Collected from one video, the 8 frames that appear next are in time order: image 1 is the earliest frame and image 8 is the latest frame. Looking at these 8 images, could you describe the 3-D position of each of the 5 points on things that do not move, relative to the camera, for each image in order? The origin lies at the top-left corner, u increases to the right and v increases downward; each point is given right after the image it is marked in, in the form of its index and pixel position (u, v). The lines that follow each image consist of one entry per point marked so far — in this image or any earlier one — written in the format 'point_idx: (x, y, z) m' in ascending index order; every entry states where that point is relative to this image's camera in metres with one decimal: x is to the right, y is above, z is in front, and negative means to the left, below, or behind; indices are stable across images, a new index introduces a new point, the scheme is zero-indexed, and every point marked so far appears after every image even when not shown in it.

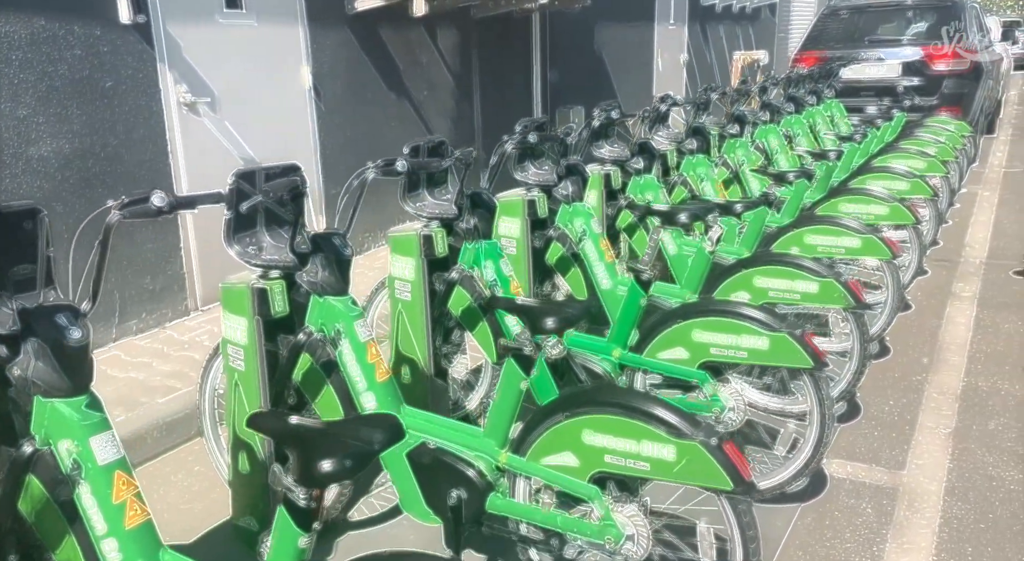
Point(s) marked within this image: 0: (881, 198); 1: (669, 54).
0: (+2.2, +0.5, +4.8) m
1: (+2.1, +3.1, +11.0) m
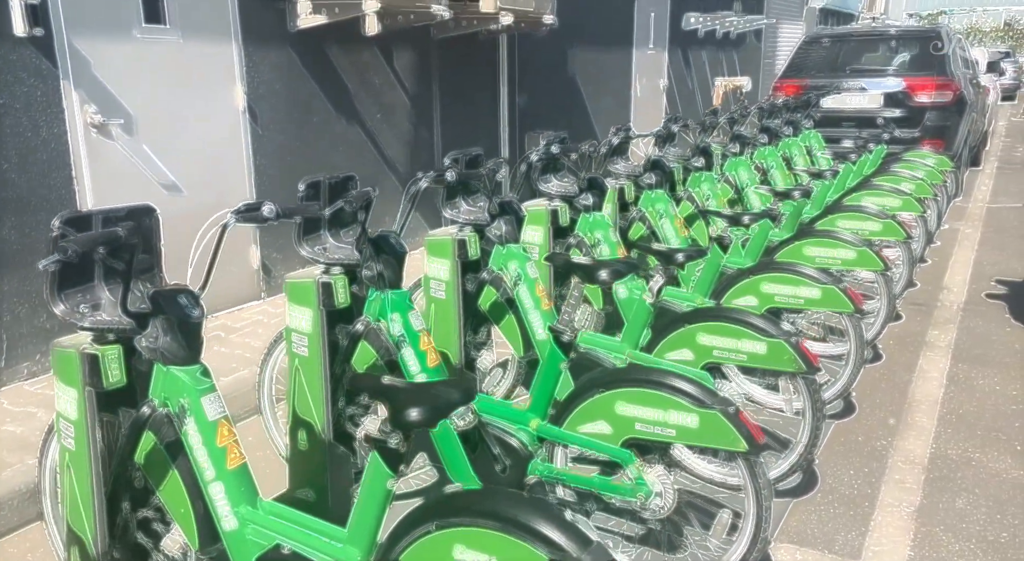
0: (+1.9, +0.2, +4.5) m
1: (+1.8, +2.7, +10.7) m
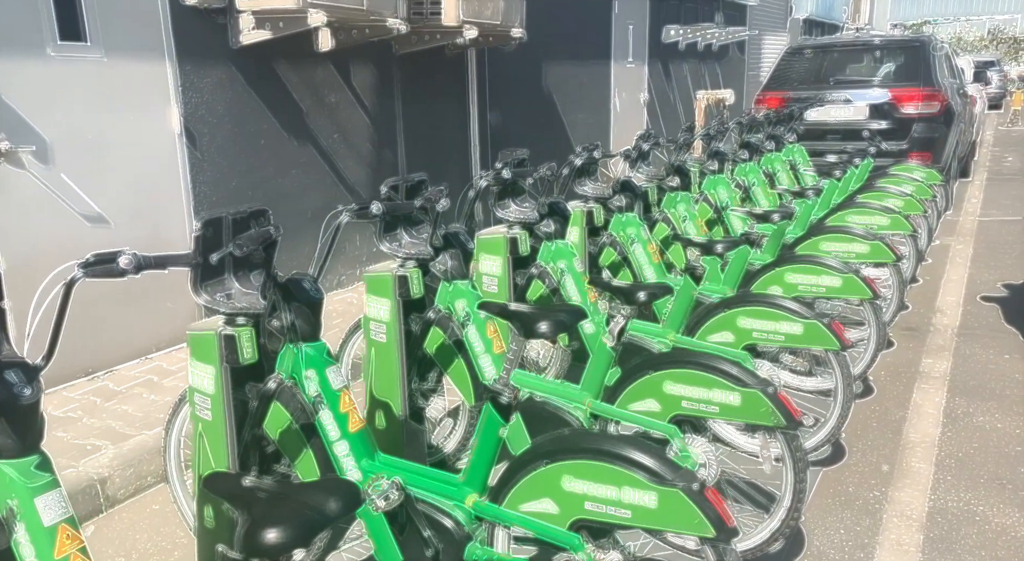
0: (+1.7, +0.1, +4.1) m
1: (+1.5, +2.5, +10.4) m
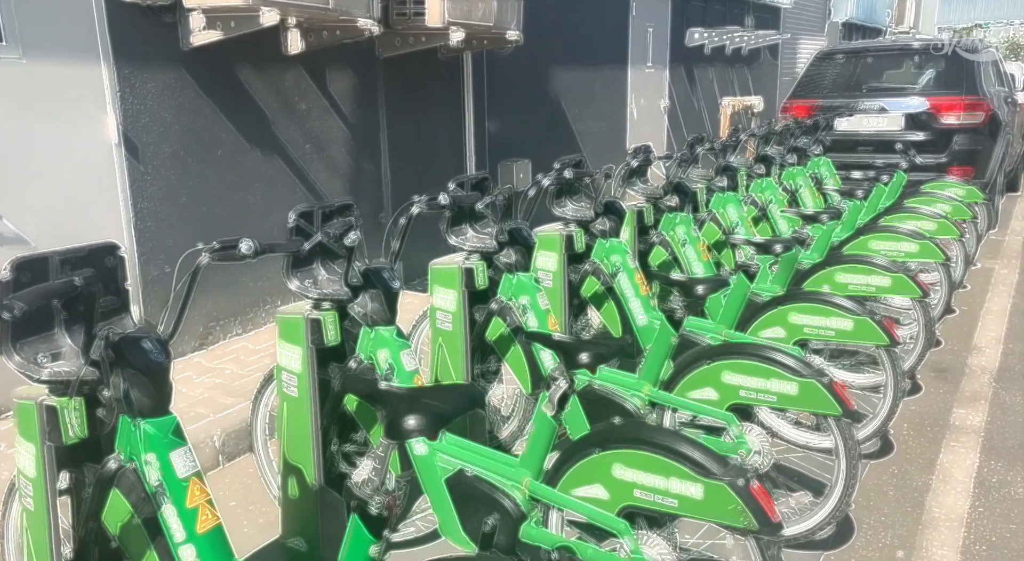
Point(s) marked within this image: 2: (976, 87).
0: (+1.5, -0.1, +3.6) m
1: (+1.6, +2.2, +9.9) m
2: (+4.2, +1.7, +7.1) m
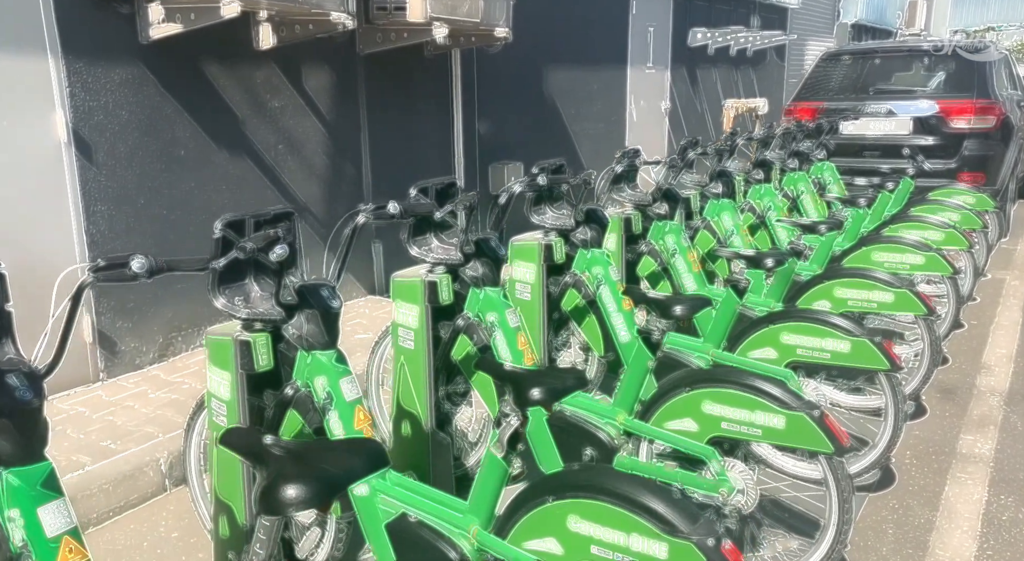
0: (+1.4, -0.2, +3.3) m
1: (+1.6, +2.2, +9.6) m
2: (+4.1, +1.6, +6.8) m
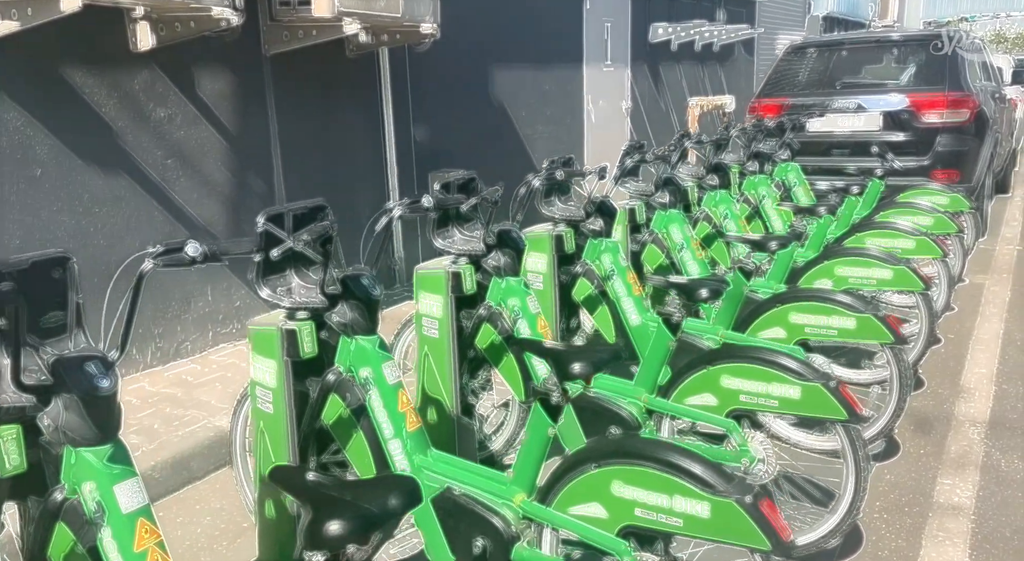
0: (+1.0, -0.3, +2.8) m
1: (+1.0, +2.1, +9.1) m
2: (+3.6, +1.6, +6.4) m
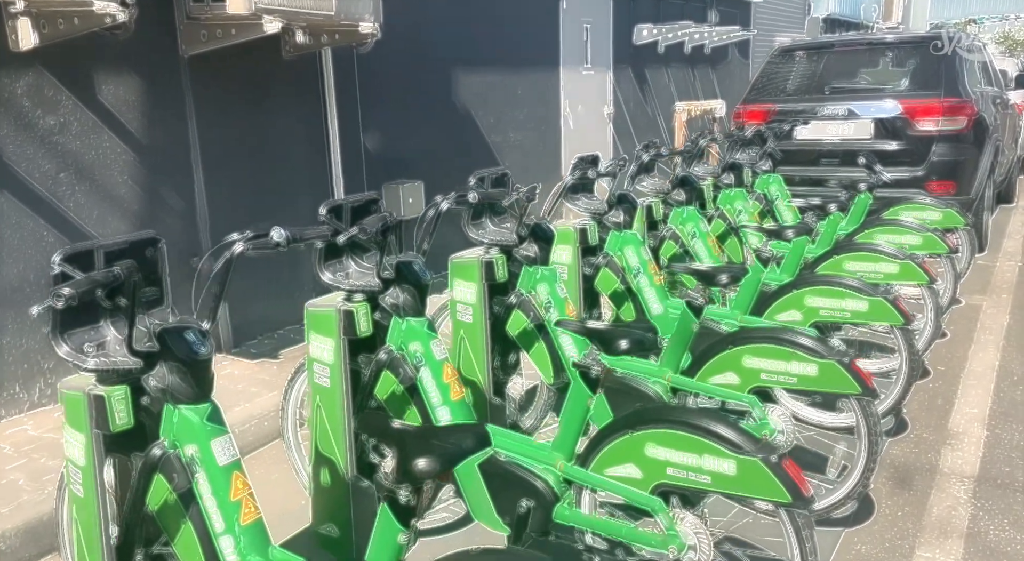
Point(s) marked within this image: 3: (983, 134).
0: (+0.7, -0.4, +2.3) m
1: (+0.7, +1.9, +8.6) m
2: (+3.3, +1.4, +5.9) m
3: (+3.6, +1.1, +6.0) m
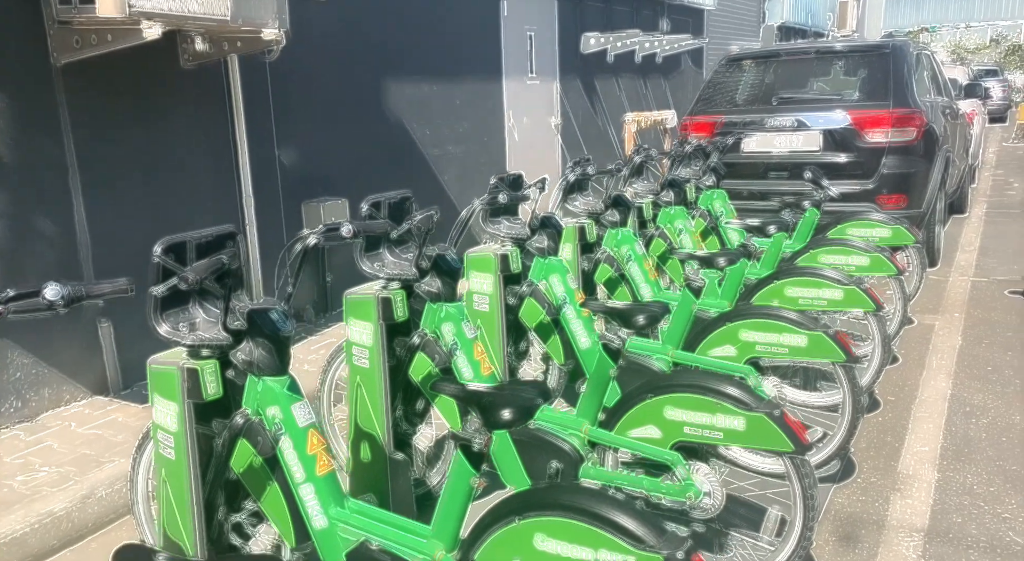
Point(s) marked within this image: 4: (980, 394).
0: (+0.3, -0.6, +1.9) m
1: (+0.1, +1.7, +8.3) m
2: (+2.8, +1.3, +5.7) m
3: (+3.1, +1.0, +5.8) m
4: (+2.6, -0.6, +4.4) m
